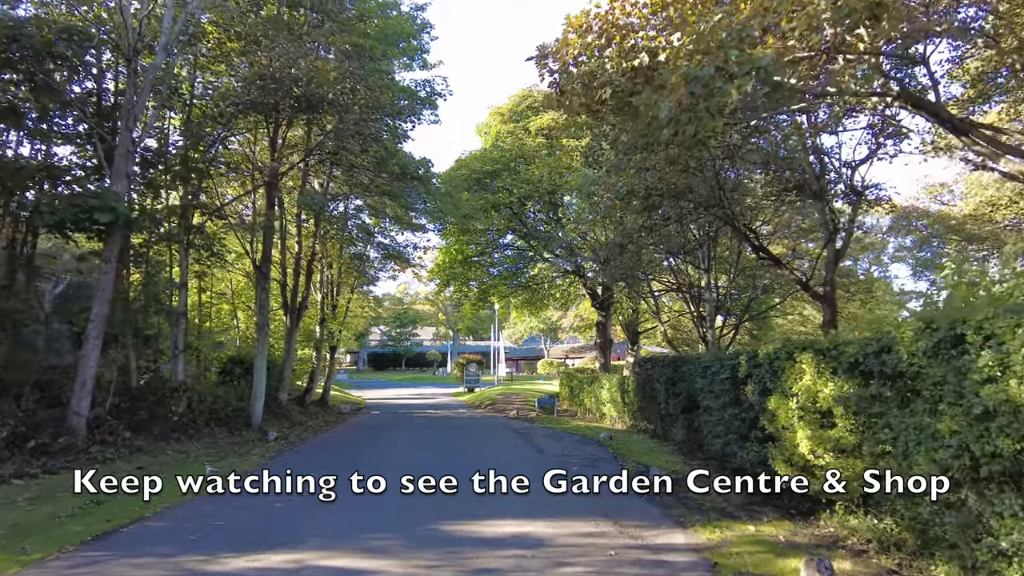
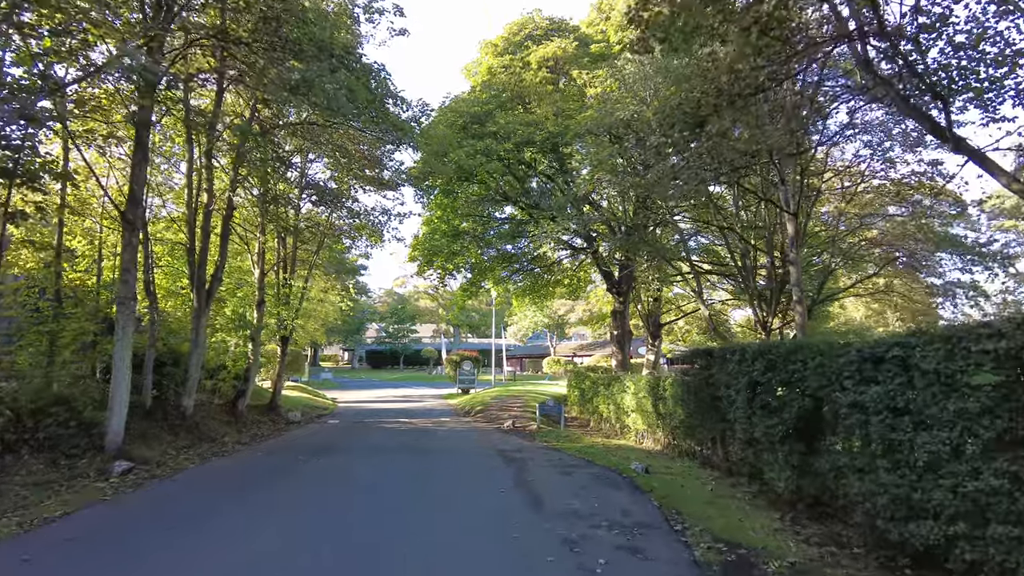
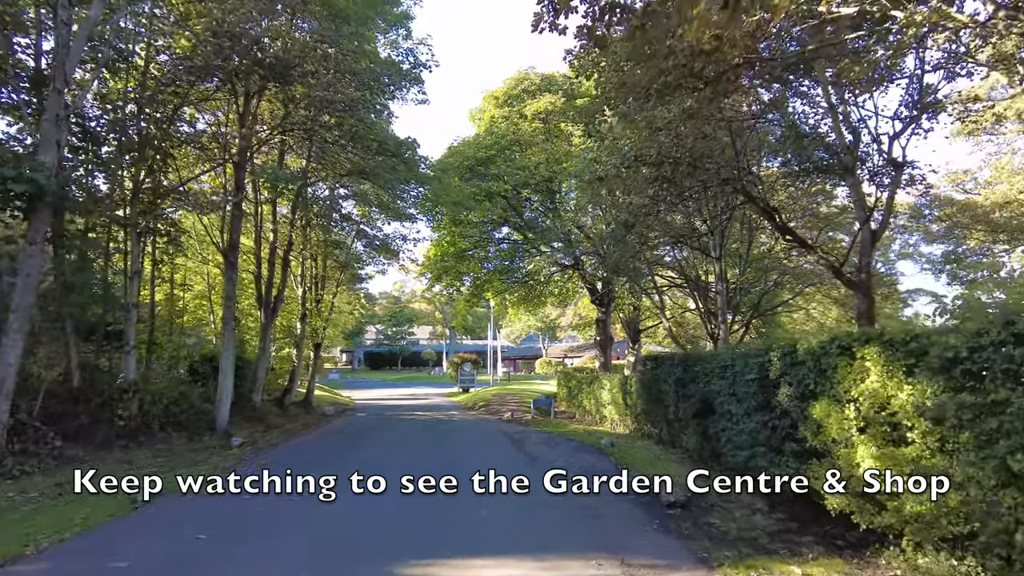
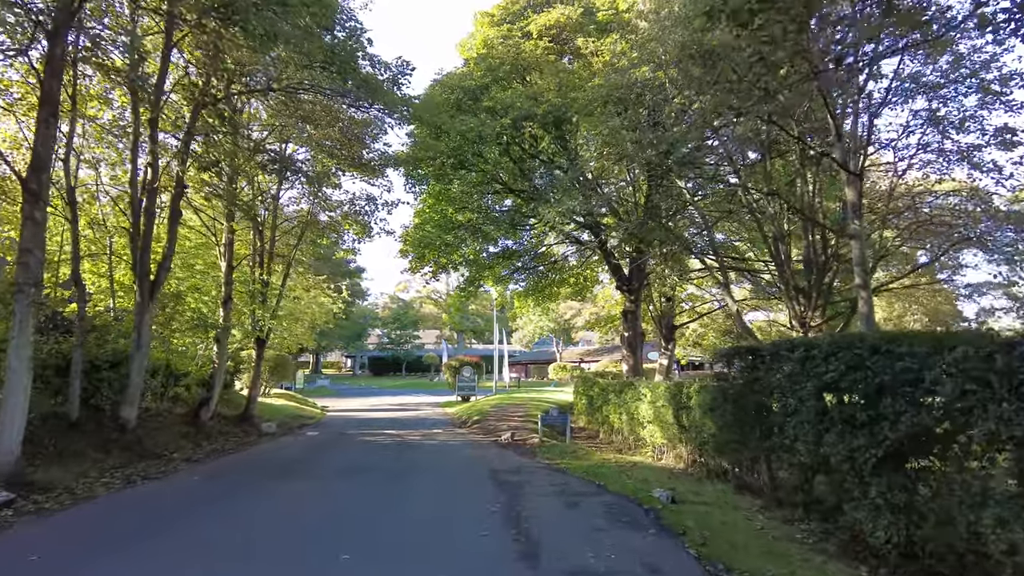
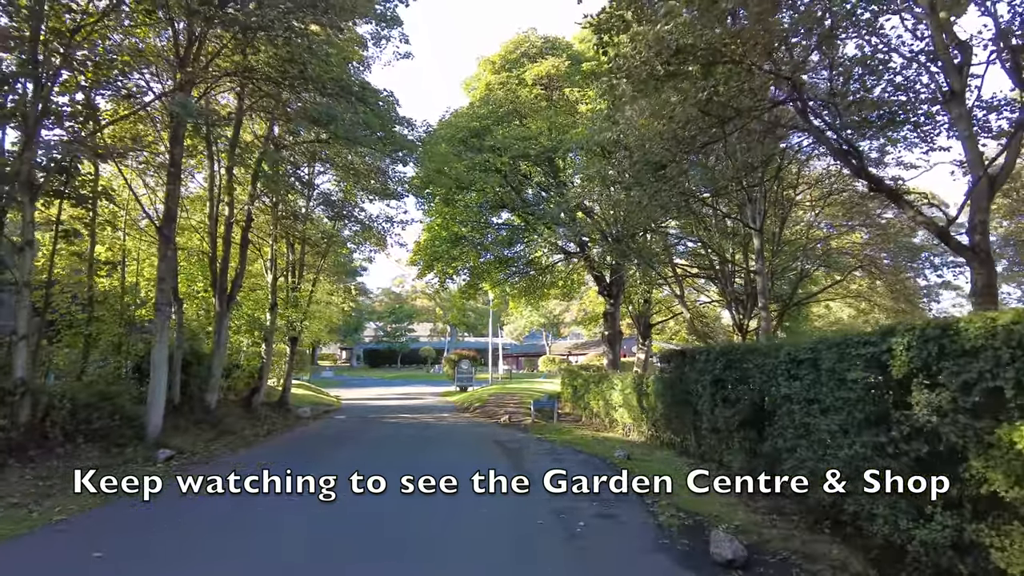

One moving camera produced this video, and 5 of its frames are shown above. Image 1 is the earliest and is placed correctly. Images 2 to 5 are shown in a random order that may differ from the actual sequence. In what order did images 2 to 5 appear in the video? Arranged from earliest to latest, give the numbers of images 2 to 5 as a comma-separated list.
3, 5, 2, 4
